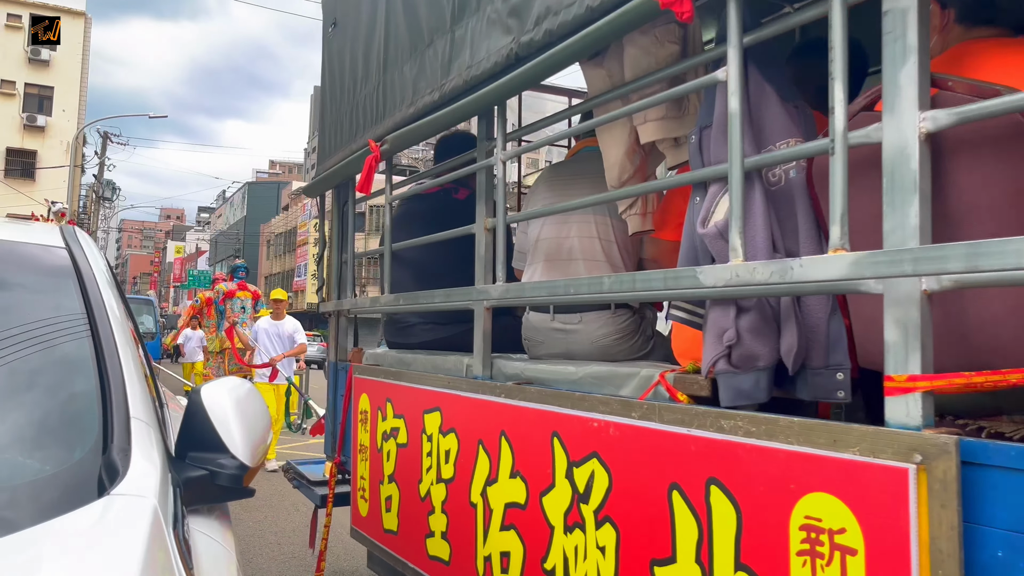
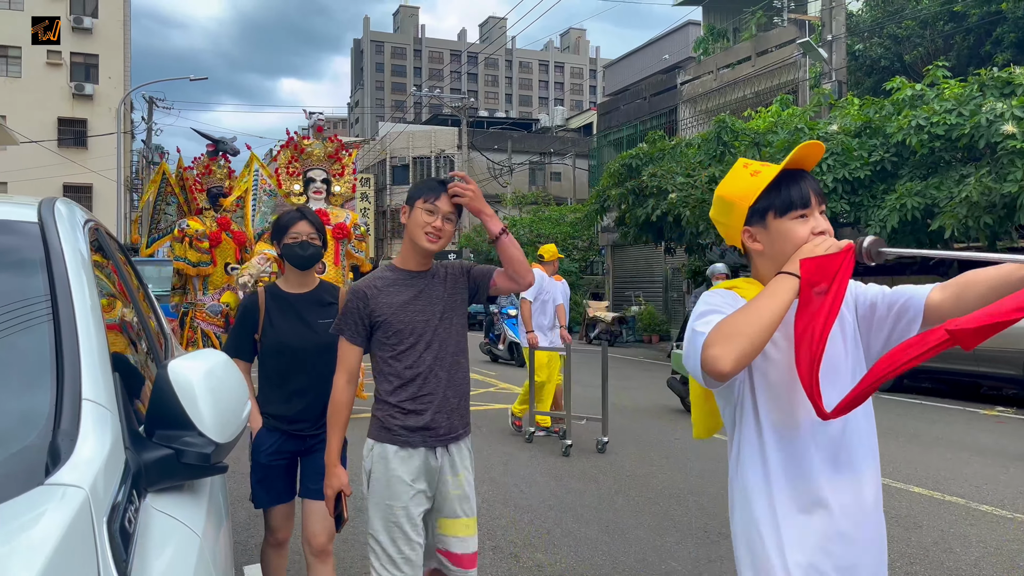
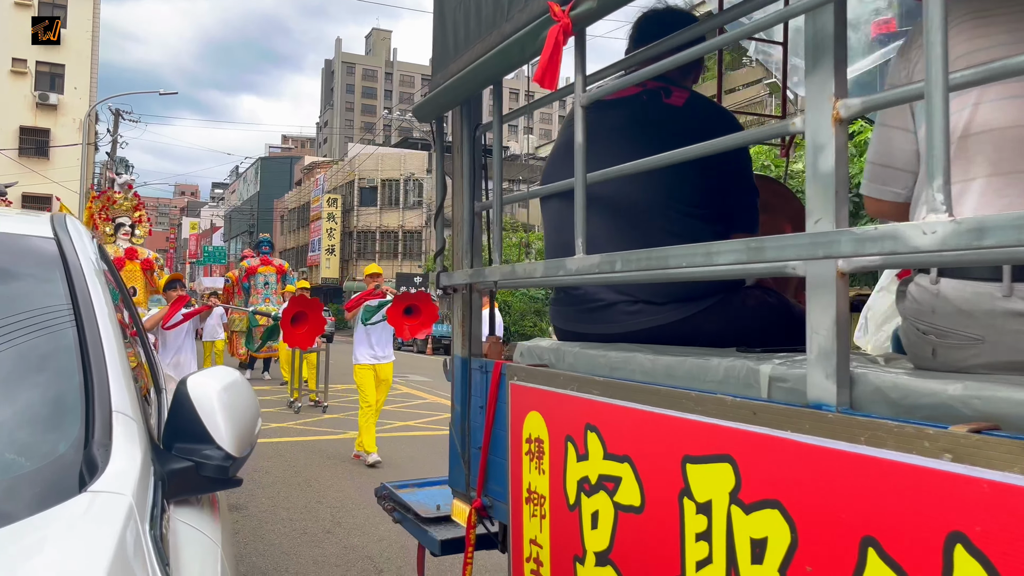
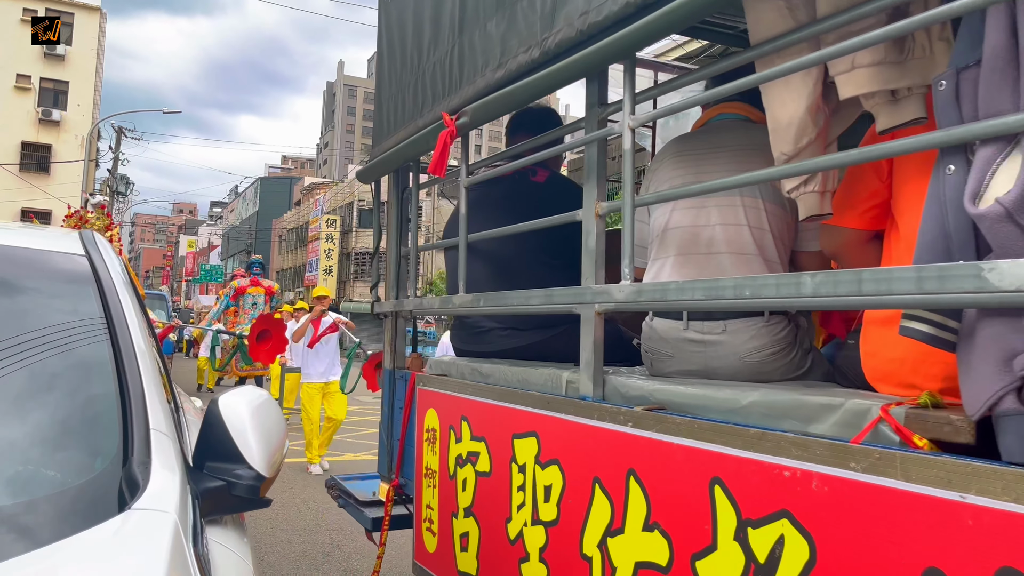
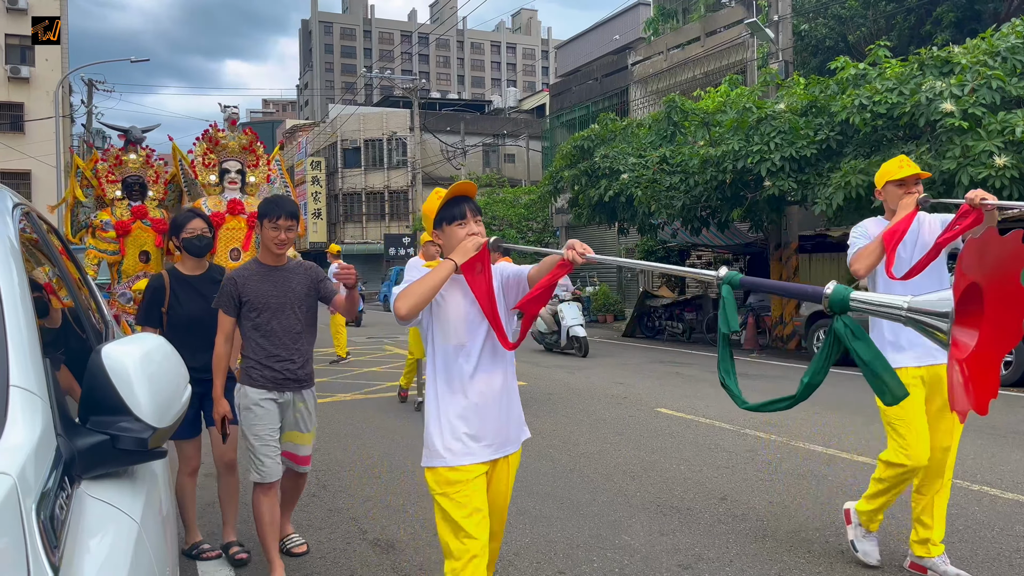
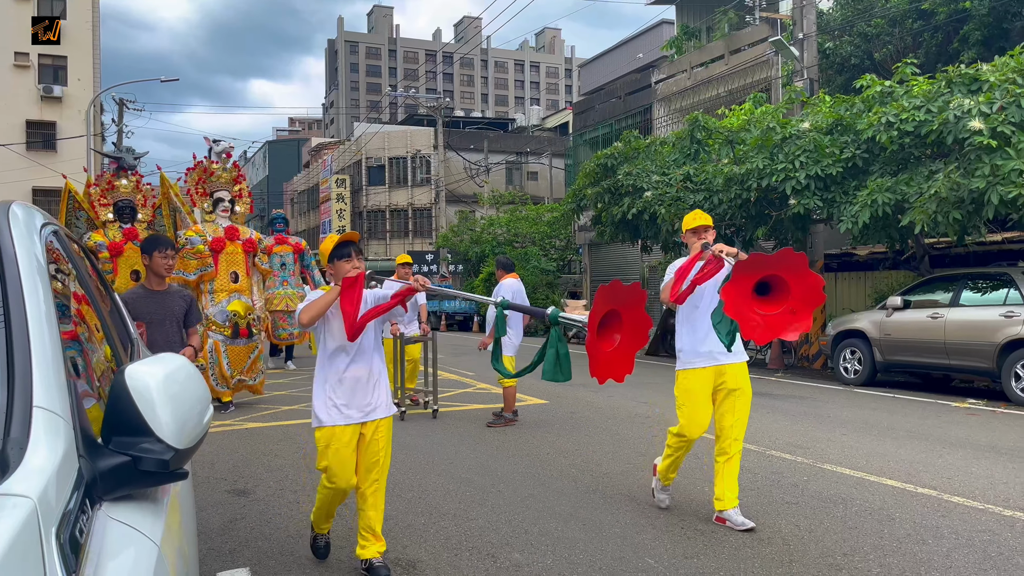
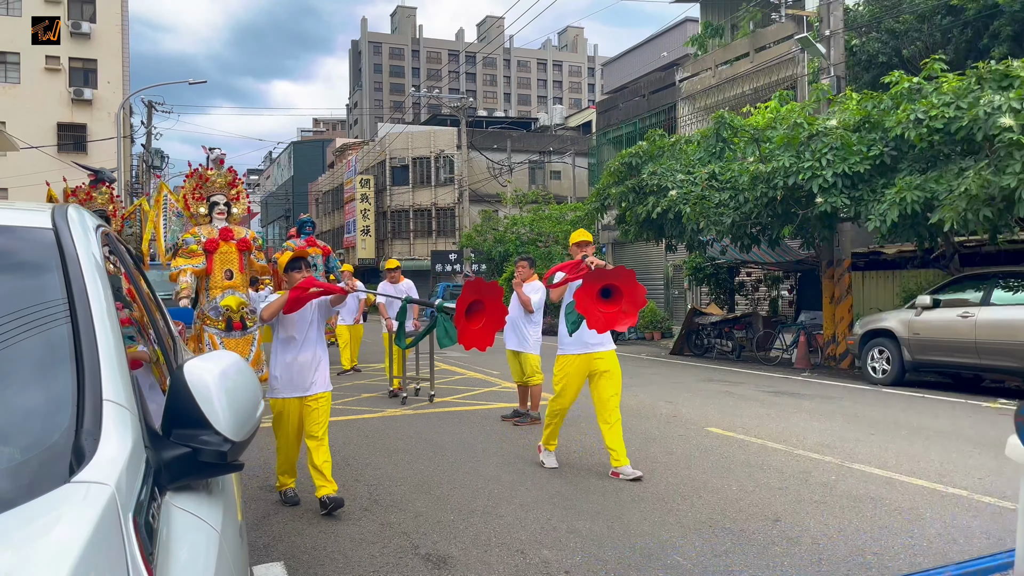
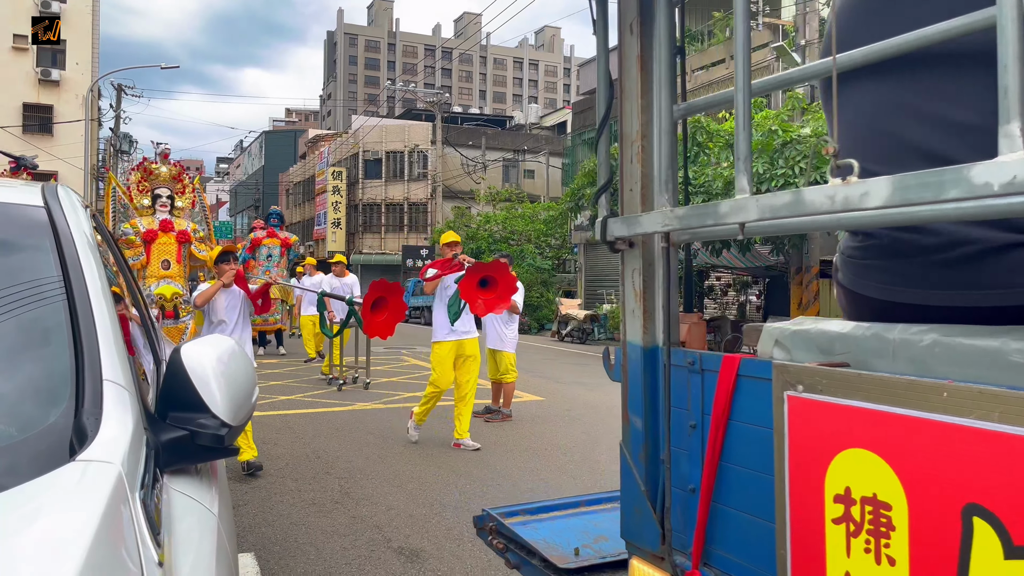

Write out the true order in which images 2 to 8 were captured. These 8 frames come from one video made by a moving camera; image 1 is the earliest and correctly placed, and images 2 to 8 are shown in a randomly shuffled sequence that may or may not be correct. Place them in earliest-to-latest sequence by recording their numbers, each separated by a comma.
4, 3, 8, 7, 6, 5, 2
